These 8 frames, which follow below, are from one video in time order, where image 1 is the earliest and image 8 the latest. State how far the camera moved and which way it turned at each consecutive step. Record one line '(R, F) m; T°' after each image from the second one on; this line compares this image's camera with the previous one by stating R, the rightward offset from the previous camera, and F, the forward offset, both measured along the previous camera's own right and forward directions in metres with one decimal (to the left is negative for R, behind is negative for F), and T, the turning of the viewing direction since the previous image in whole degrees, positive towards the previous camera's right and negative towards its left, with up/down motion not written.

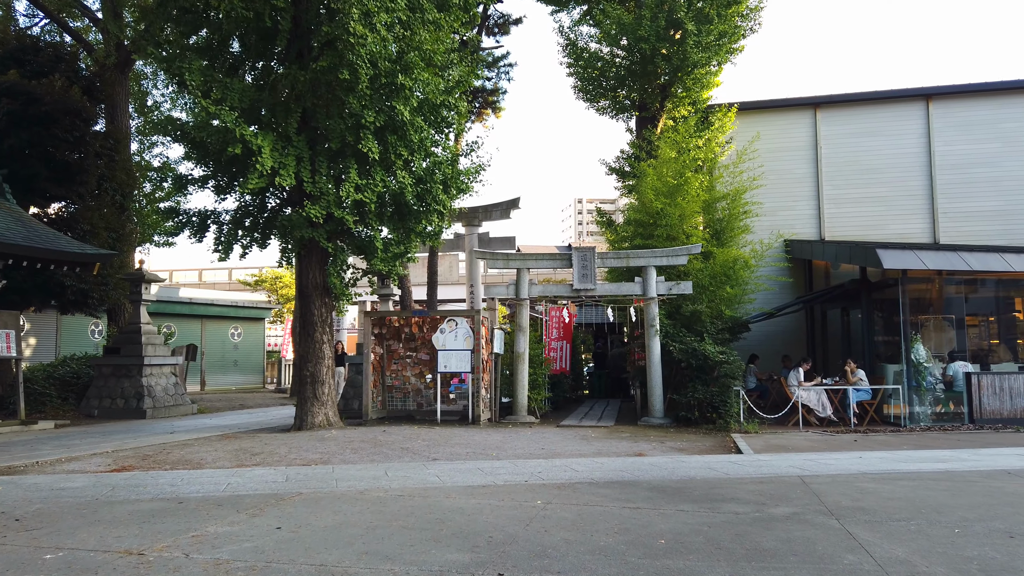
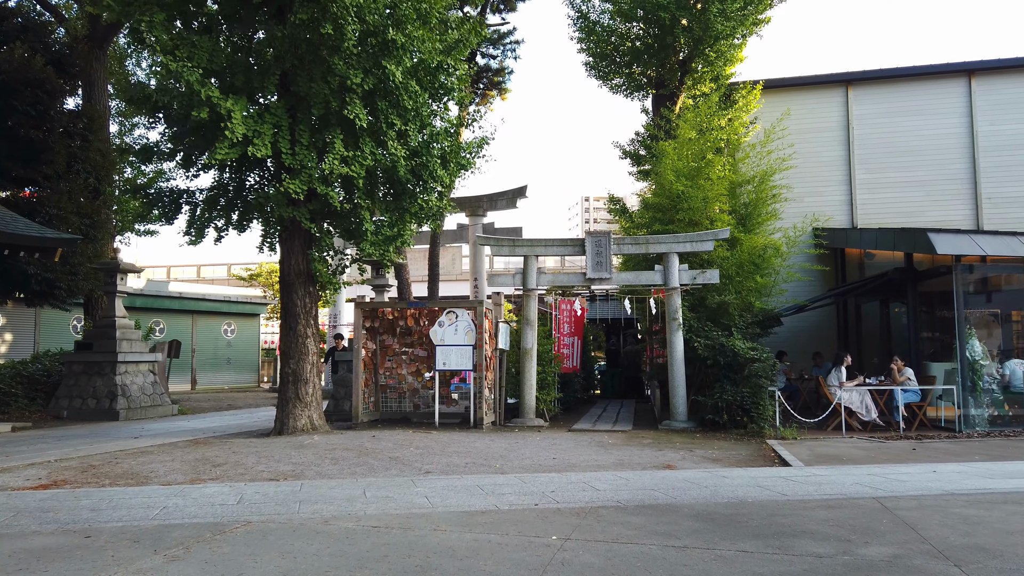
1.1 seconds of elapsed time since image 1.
(0.0, +1.4) m; 0°
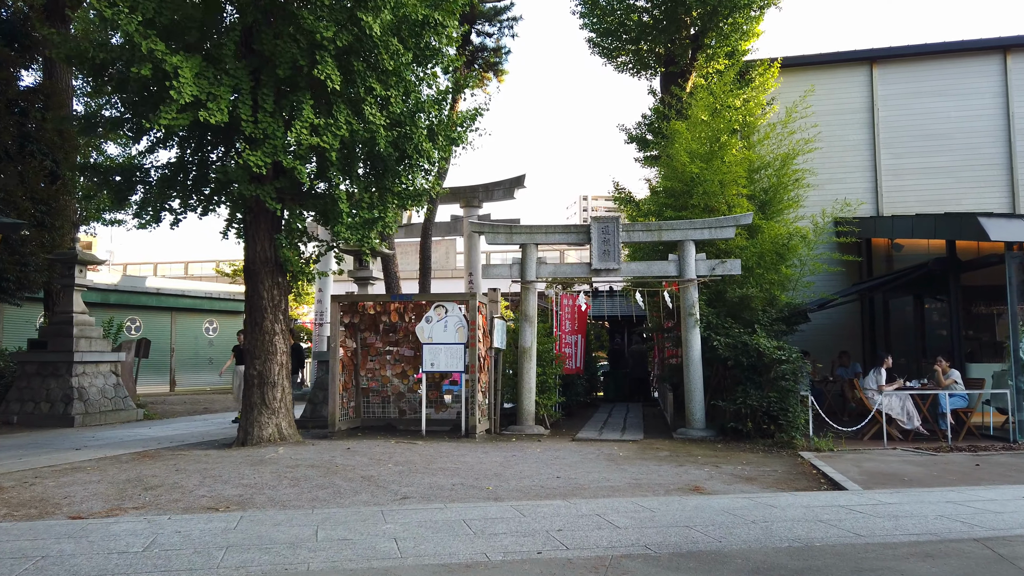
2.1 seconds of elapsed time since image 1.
(0.0, +1.4) m; 0°
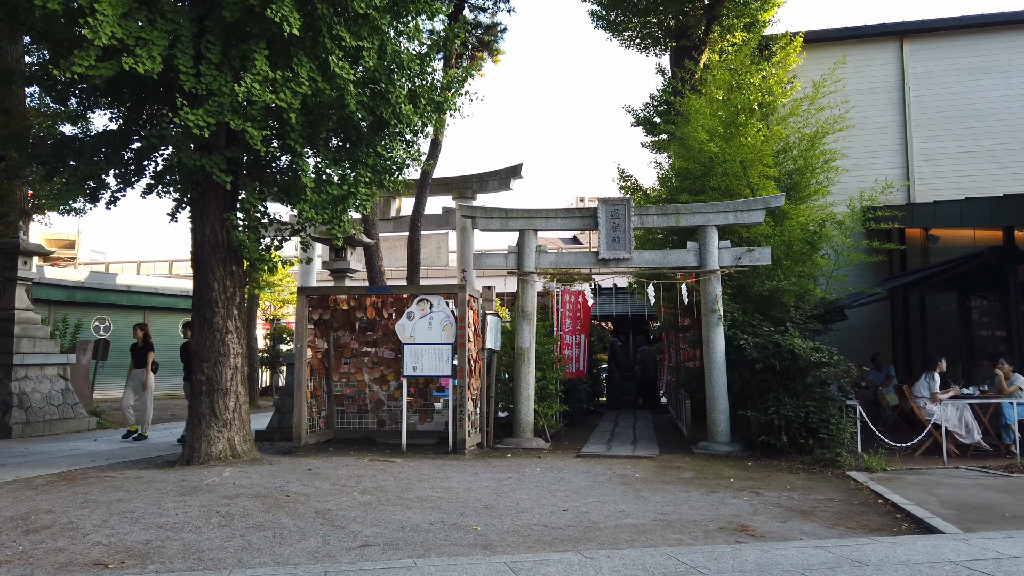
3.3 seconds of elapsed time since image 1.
(0.0, +1.5) m; 0°
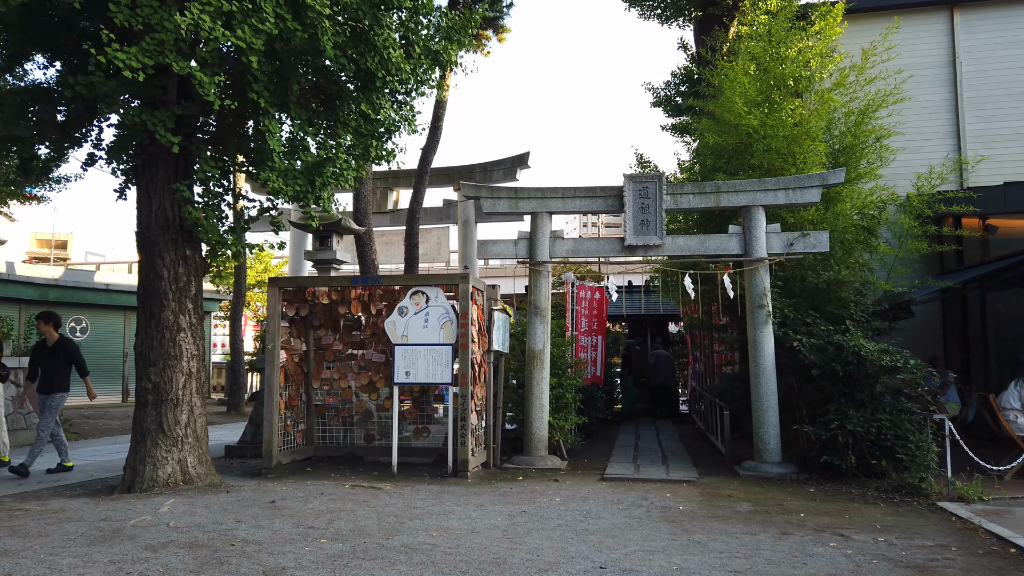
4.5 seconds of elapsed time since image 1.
(-0.1, +1.5) m; 0°
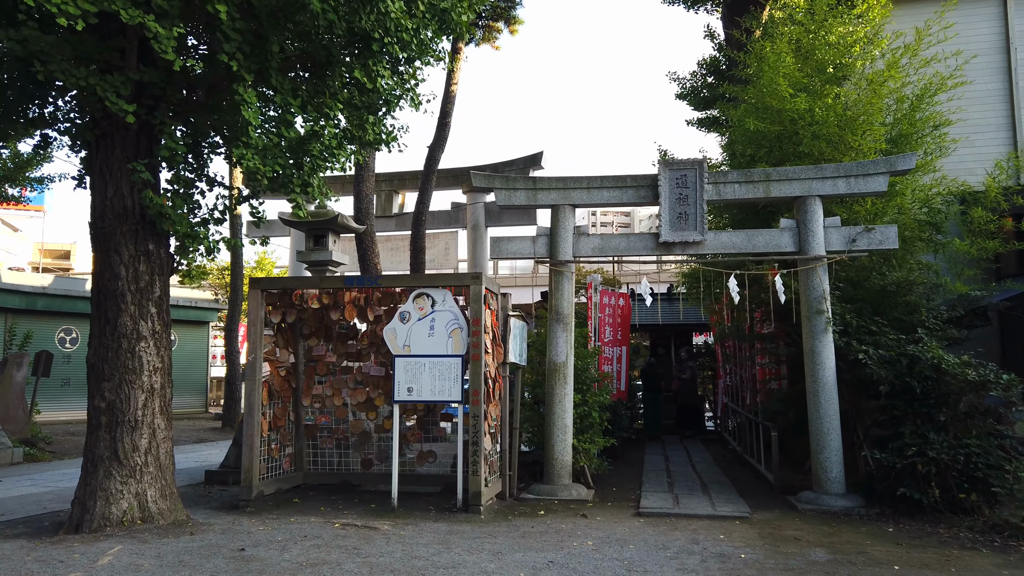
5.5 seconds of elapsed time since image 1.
(-0.1, +1.1) m; -1°
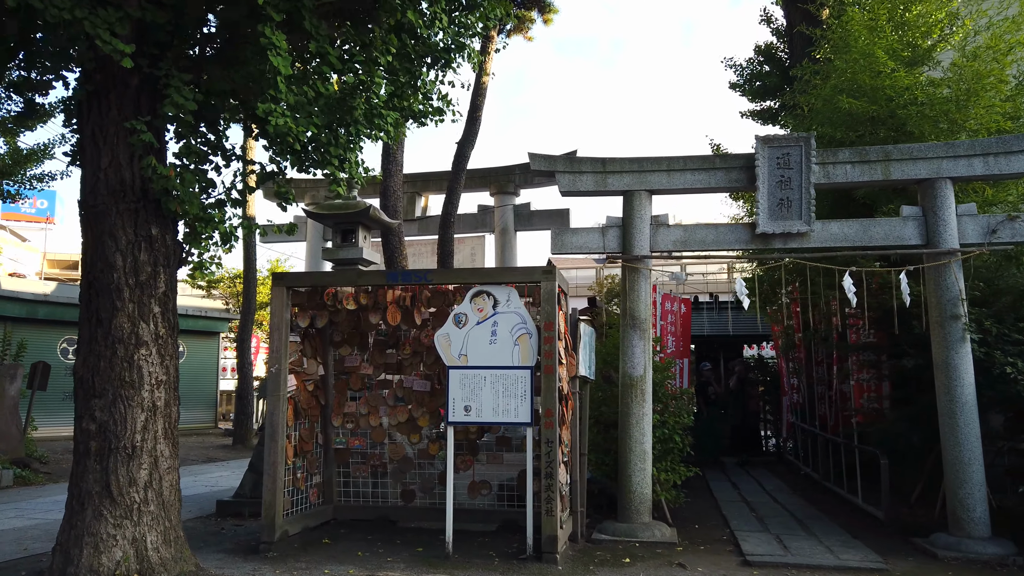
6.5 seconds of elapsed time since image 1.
(-0.5, +1.2) m; -1°
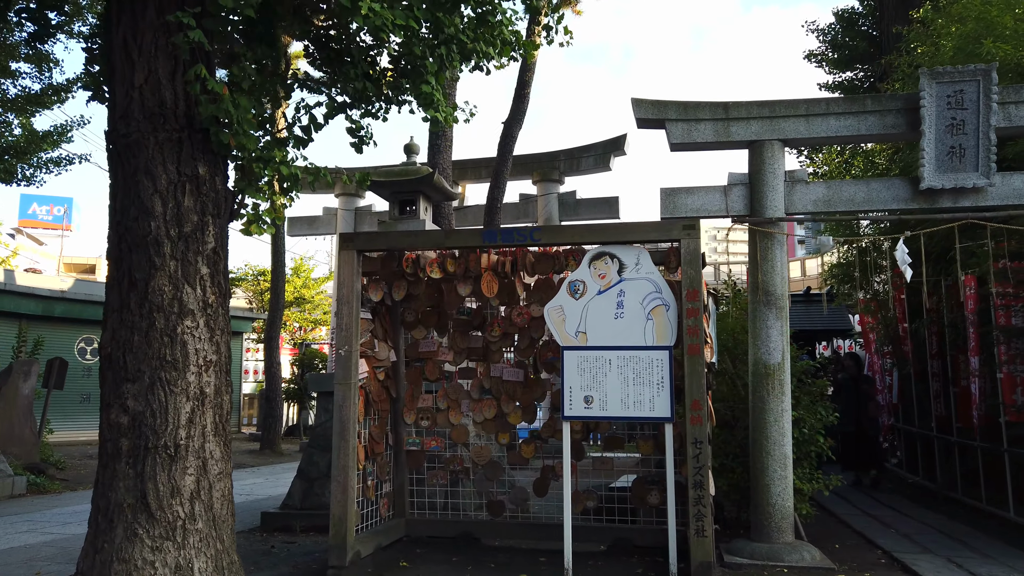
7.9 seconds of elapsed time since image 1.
(-0.7, +1.1) m; -1°
